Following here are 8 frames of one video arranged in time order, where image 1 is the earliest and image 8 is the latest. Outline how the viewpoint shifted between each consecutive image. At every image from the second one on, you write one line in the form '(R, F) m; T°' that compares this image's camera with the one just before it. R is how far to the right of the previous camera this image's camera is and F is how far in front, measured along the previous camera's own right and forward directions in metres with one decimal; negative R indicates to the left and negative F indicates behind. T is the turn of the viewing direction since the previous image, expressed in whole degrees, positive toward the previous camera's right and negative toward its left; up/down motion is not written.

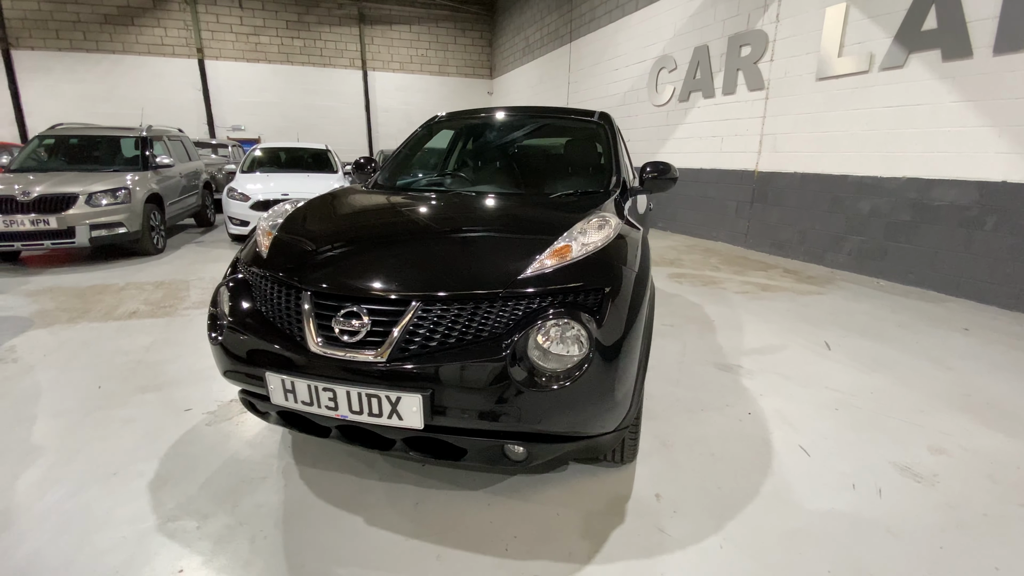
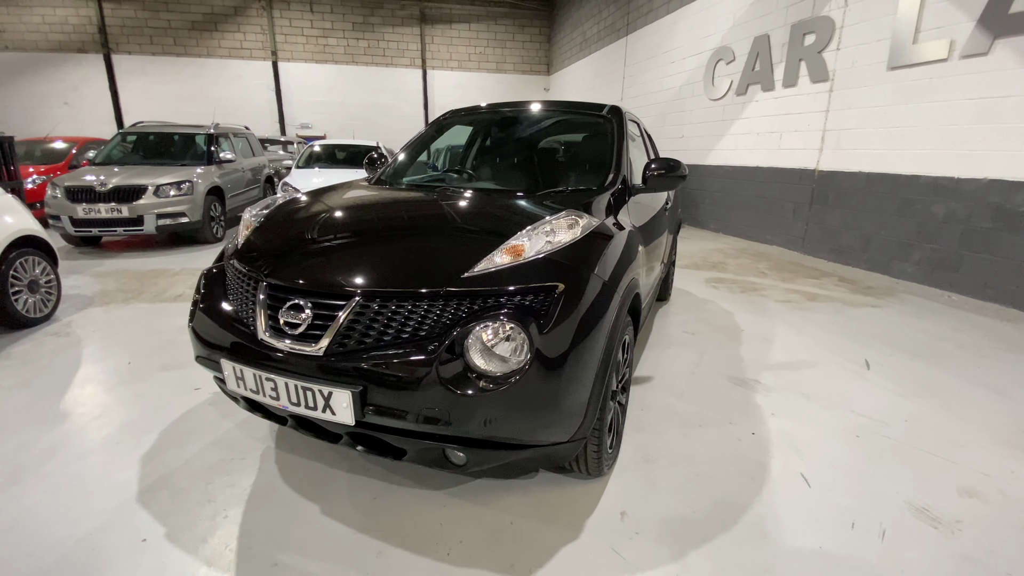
(+0.3, +0.1) m; -7°
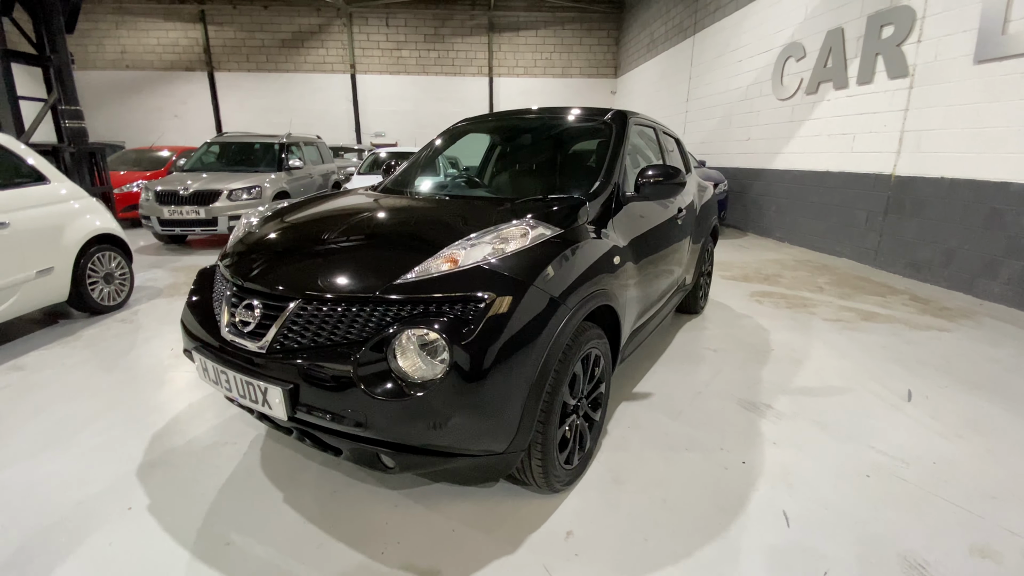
(+0.4, 0.0) m; -9°
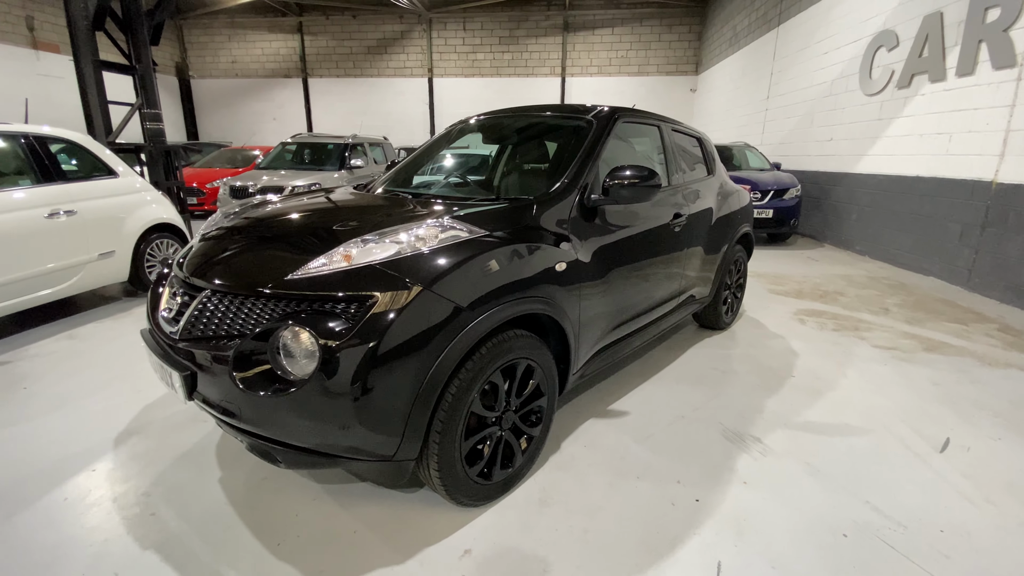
(+0.5, +0.1) m; -10°
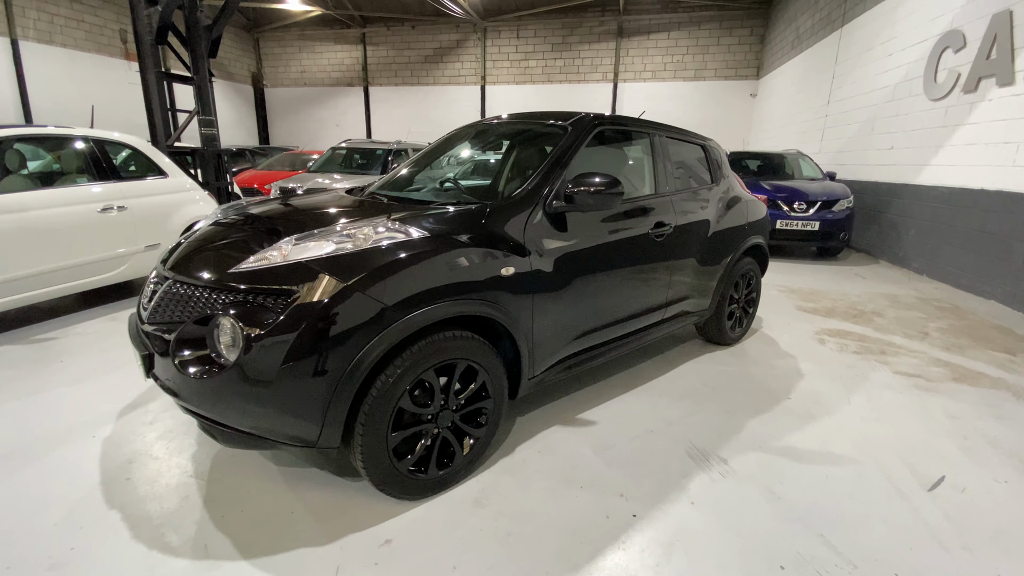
(+0.4, 0.0) m; -7°
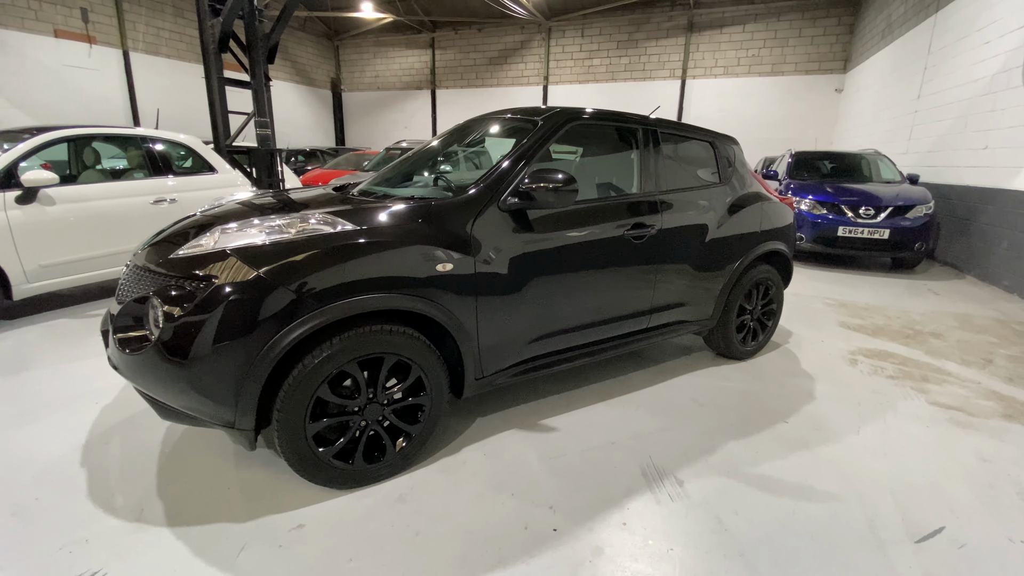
(+0.5, +0.1) m; -9°
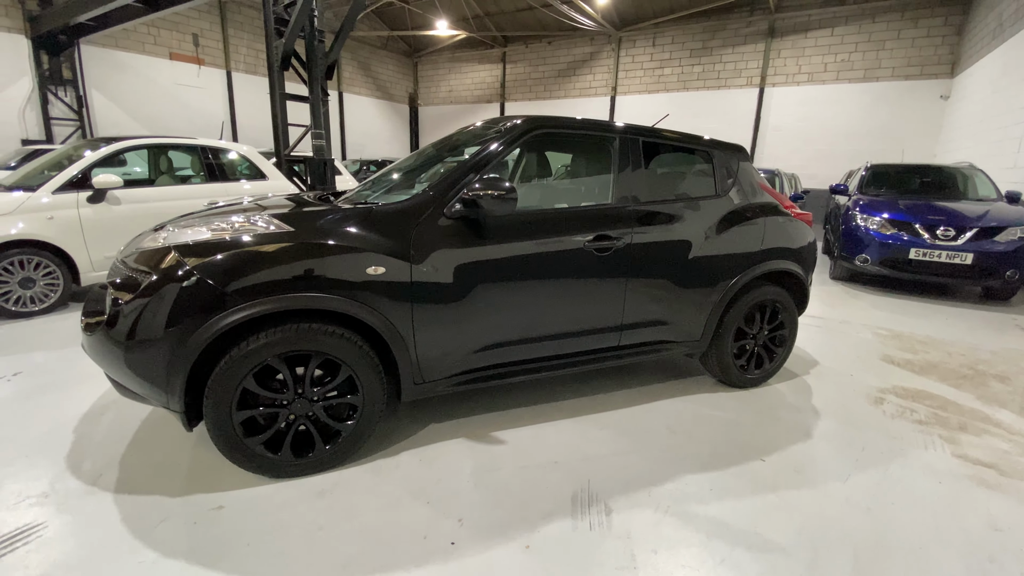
(+0.5, +0.1) m; -9°
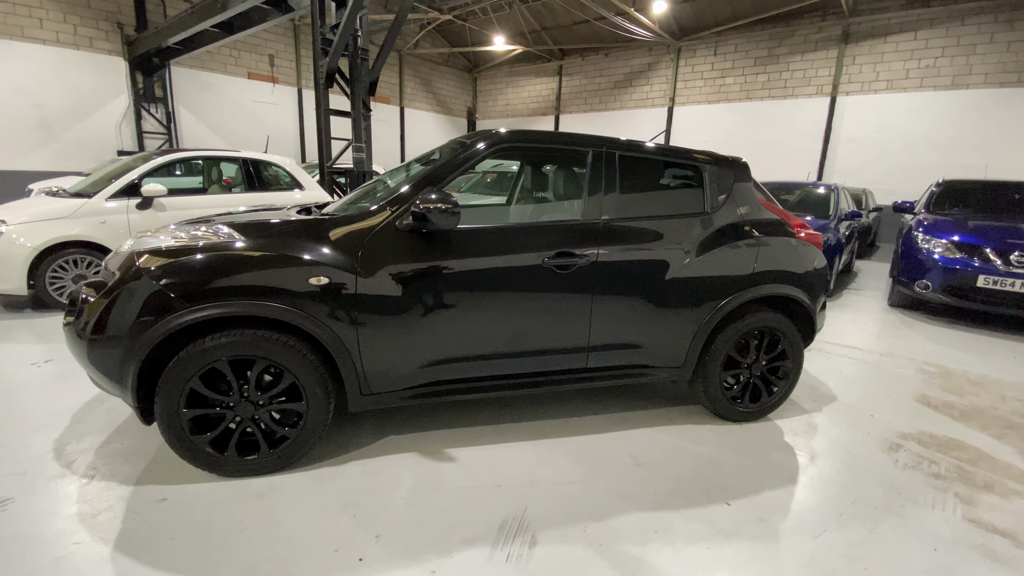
(+0.4, +0.1) m; -8°
